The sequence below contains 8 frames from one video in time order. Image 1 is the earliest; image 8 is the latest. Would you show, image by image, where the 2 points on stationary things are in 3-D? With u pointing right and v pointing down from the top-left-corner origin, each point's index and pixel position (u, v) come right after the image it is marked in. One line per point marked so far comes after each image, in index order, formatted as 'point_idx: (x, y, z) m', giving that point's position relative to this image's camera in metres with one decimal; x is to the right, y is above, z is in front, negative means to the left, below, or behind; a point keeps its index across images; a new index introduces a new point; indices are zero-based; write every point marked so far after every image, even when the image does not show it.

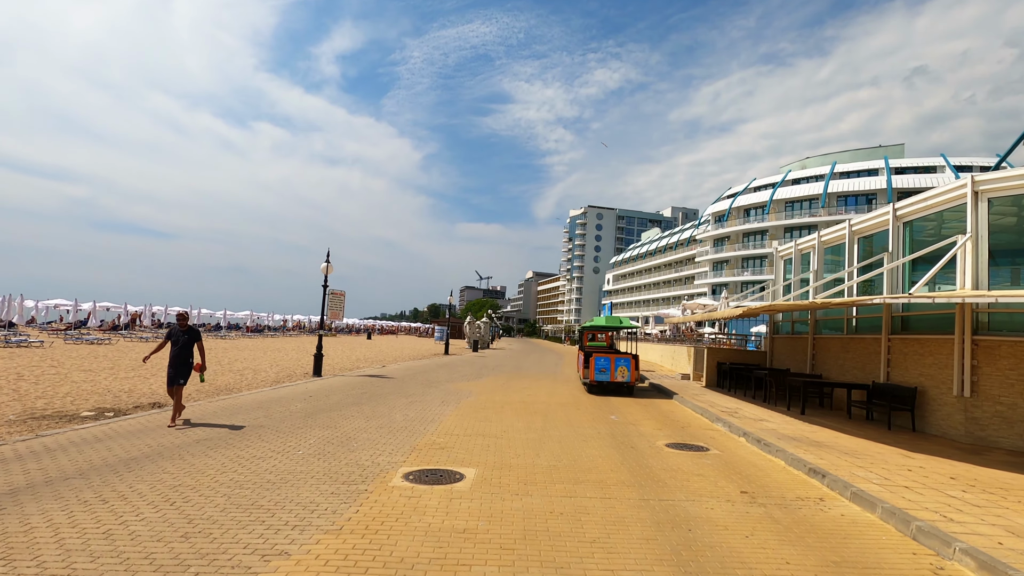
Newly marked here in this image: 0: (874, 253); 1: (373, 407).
0: (+9.8, +1.0, +14.5) m
1: (-3.2, -2.7, +12.5) m
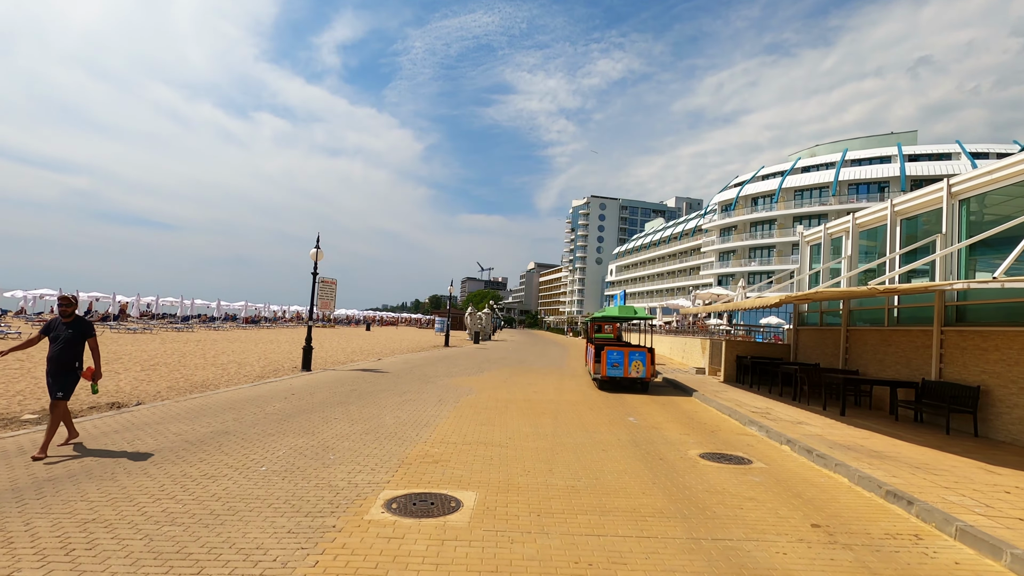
0: (+9.9, +1.3, +13.0) m
1: (-3.1, -2.4, +11.1) m
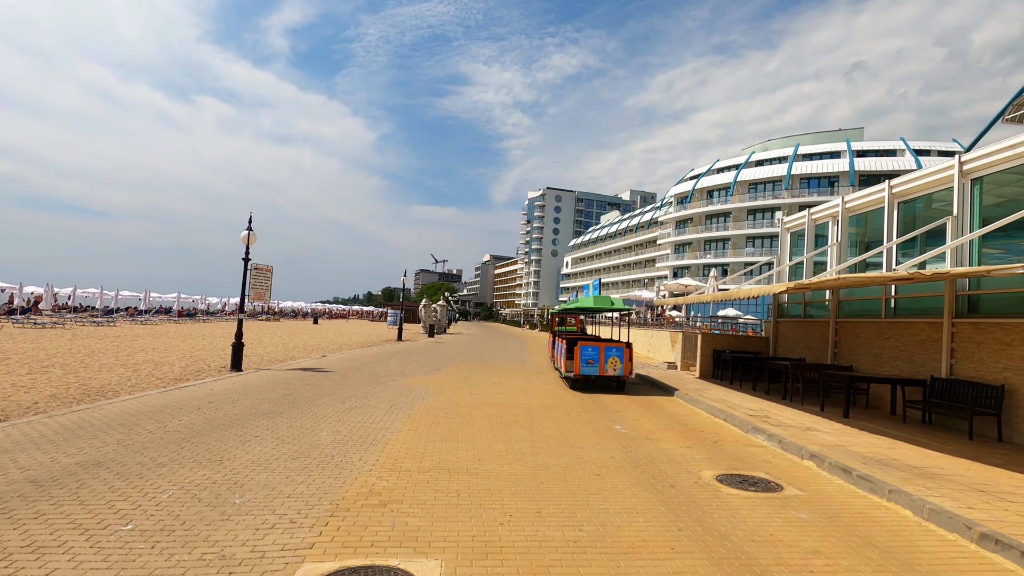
0: (+9.1, +1.5, +12.0) m
1: (-3.7, -2.2, +9.1) m
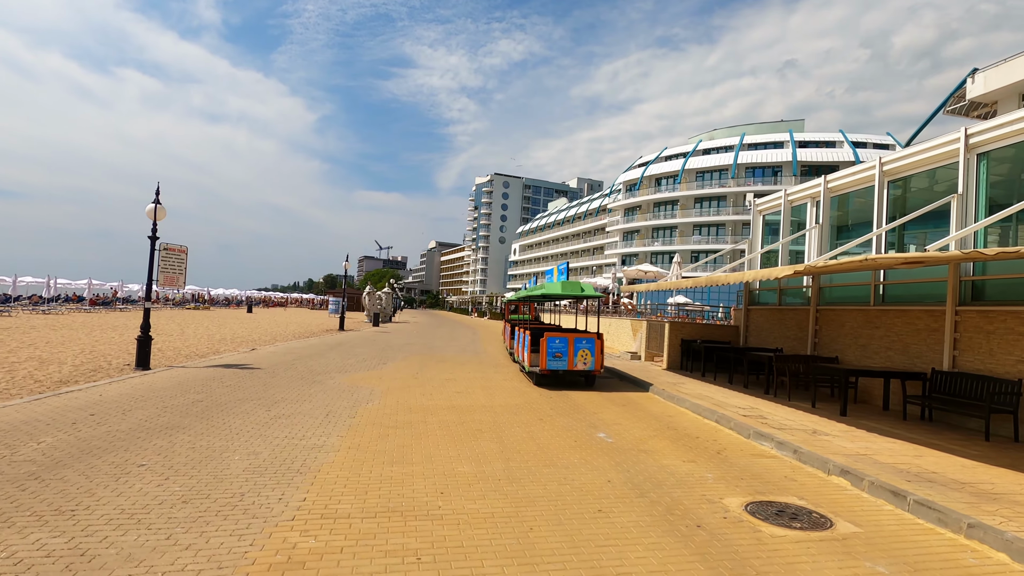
0: (+8.3, +1.8, +11.2) m
1: (-4.1, -1.9, +7.2) m
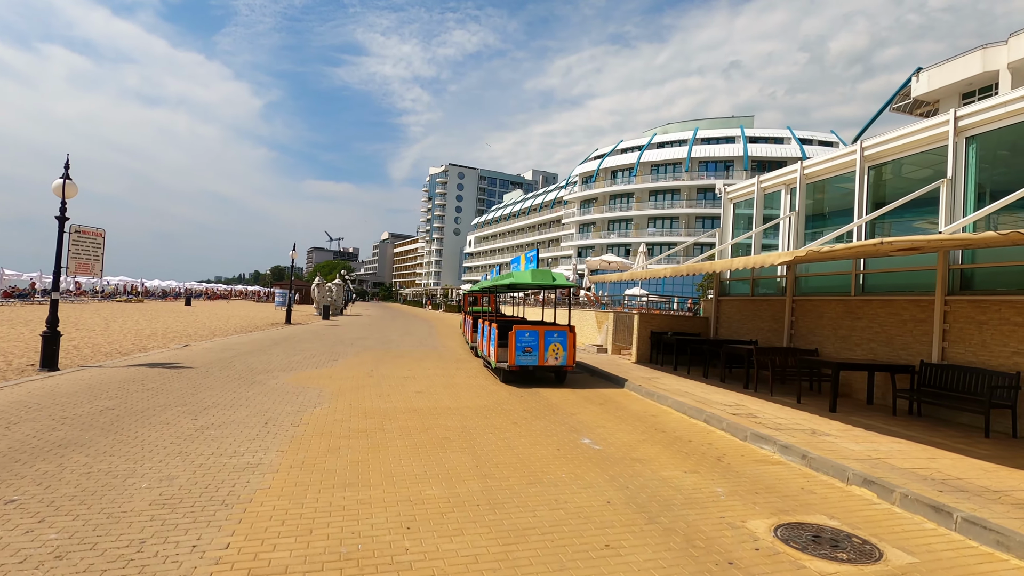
0: (+7.7, +2.0, +10.9) m
1: (-4.4, -1.8, +5.8) m
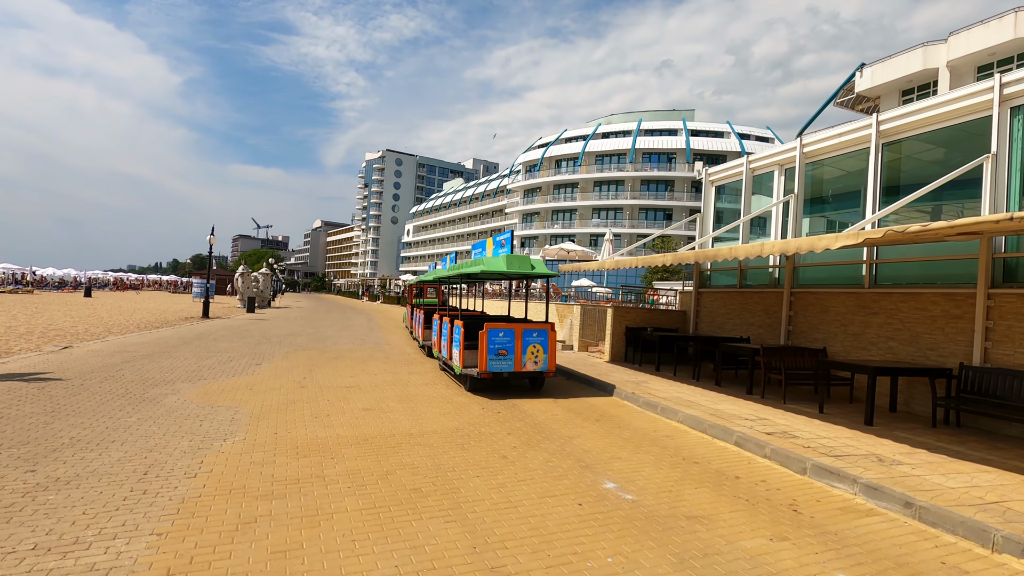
0: (+7.2, +2.2, +9.7) m
1: (-4.3, -1.7, +3.3) m
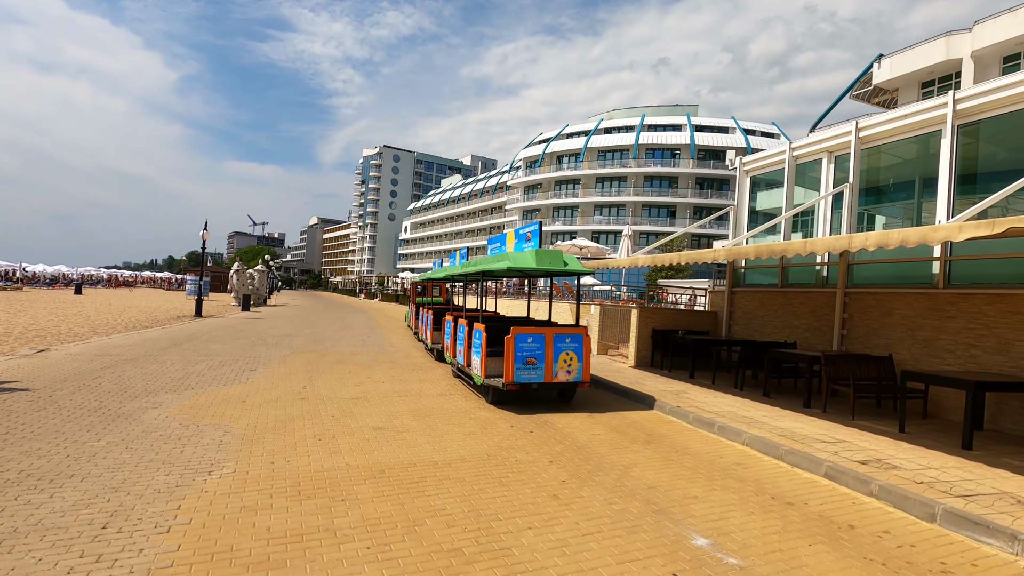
0: (+7.6, +2.2, +8.6) m
1: (-3.8, -1.7, +2.2) m
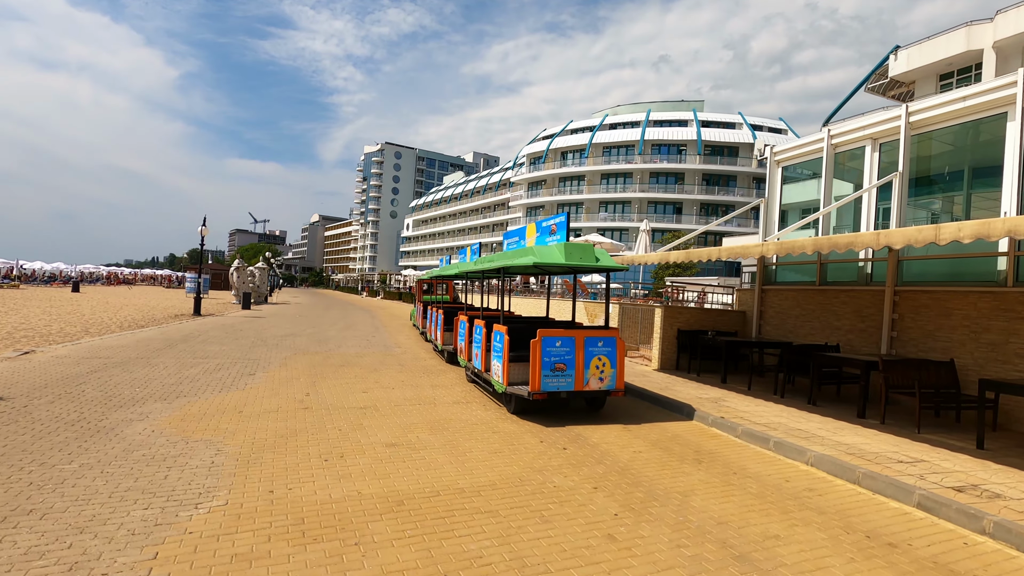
0: (+8.0, +2.2, +7.8) m
1: (-3.5, -1.7, +1.4) m
